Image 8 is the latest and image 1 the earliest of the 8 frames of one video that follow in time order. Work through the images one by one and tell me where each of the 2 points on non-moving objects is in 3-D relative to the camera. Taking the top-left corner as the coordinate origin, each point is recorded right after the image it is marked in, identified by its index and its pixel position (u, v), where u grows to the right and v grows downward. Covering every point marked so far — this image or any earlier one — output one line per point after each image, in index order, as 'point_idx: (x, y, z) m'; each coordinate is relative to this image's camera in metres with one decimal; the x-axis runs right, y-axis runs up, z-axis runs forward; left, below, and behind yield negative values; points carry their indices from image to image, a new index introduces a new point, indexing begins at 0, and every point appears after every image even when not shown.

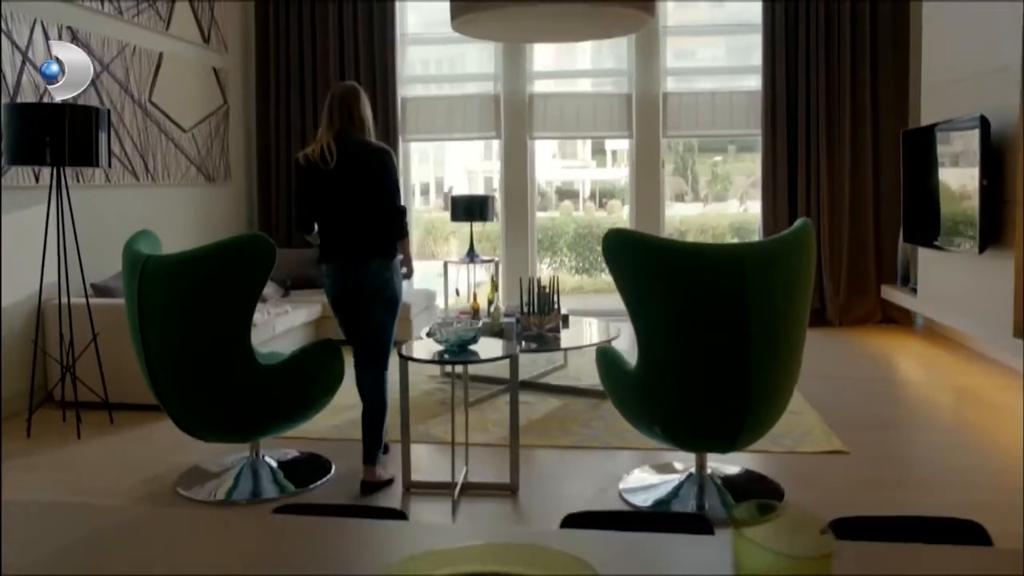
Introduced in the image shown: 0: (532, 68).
0: (+0.1, +1.8, +7.1) m
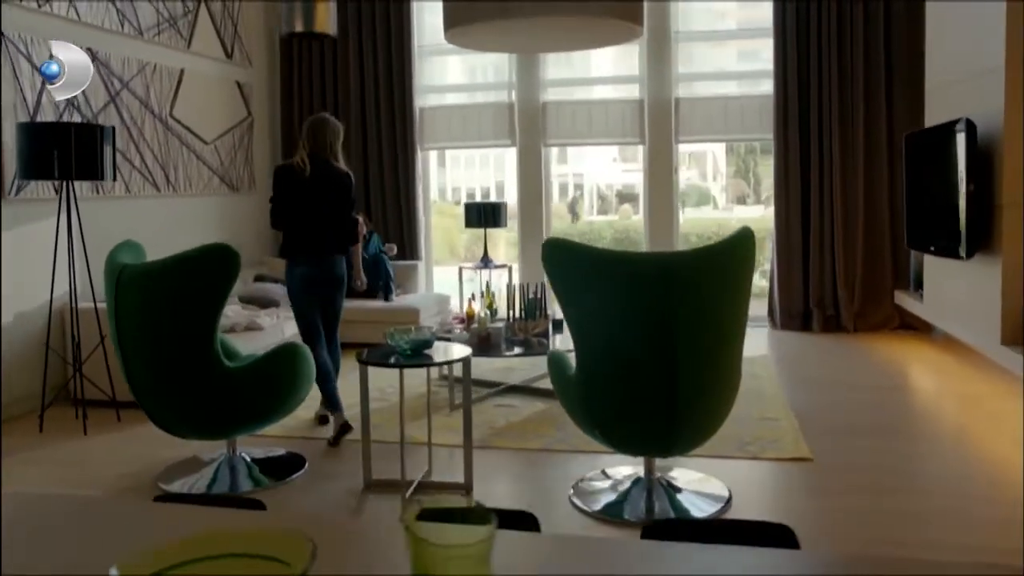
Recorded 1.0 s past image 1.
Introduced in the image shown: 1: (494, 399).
0: (+0.3, +1.8, +7.2) m
1: (-0.1, -0.6, +4.6) m
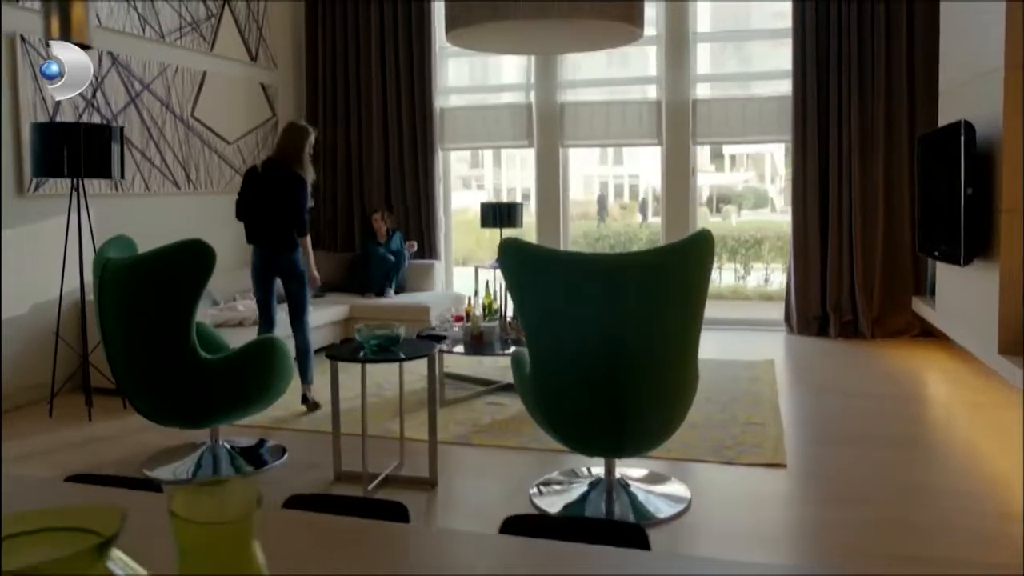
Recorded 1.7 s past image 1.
0: (+0.4, +1.8, +7.2) m
1: (-0.1, -0.6, +4.7) m
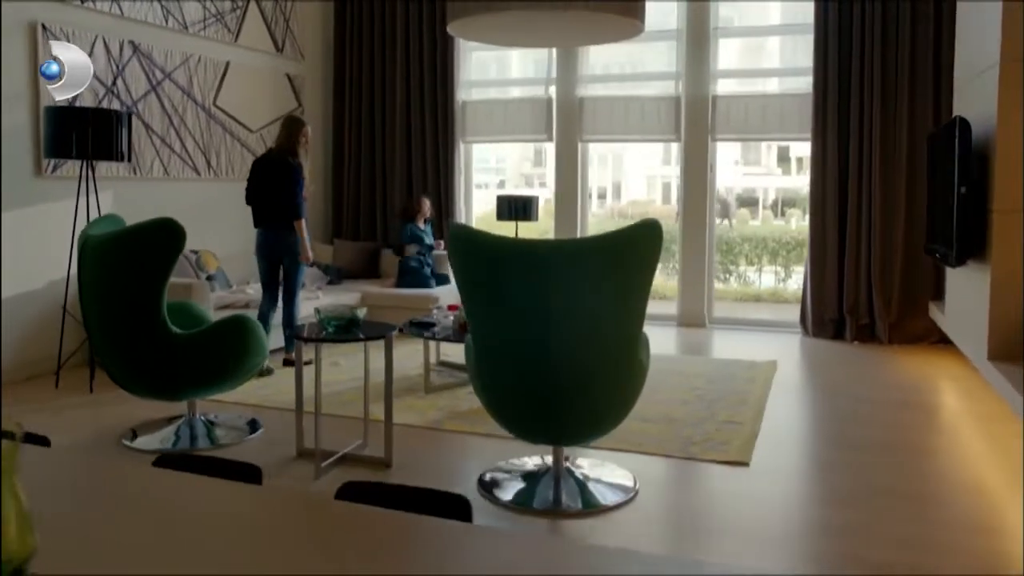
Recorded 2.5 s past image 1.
0: (+0.6, +1.8, +7.2) m
1: (-0.2, -0.5, +4.7) m
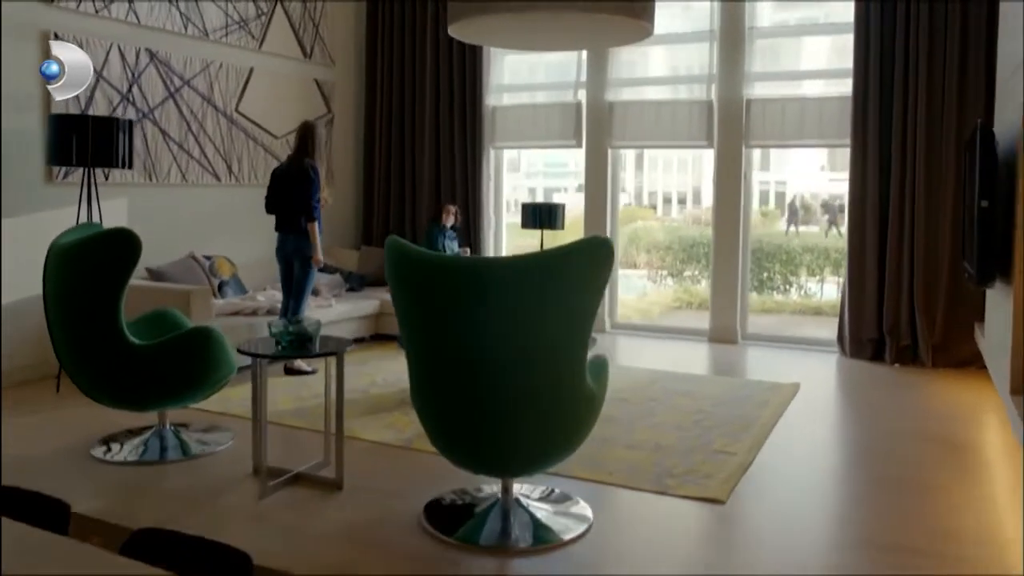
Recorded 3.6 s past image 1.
0: (+0.9, +1.7, +6.9) m
1: (-0.3, -0.6, +4.6) m
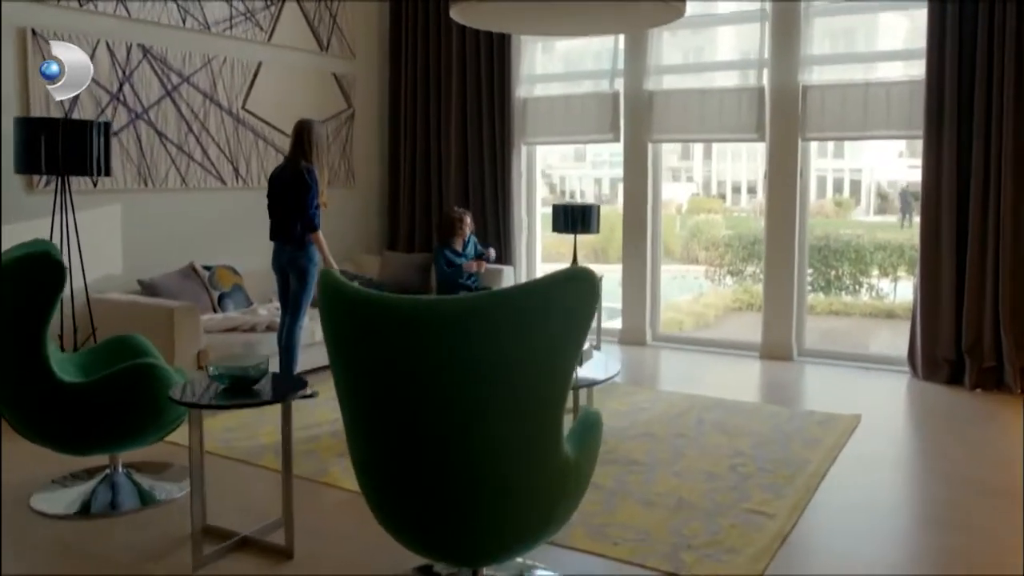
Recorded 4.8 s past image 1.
0: (+1.1, +1.7, +6.3) m
1: (-0.2, -0.7, +4.0) m
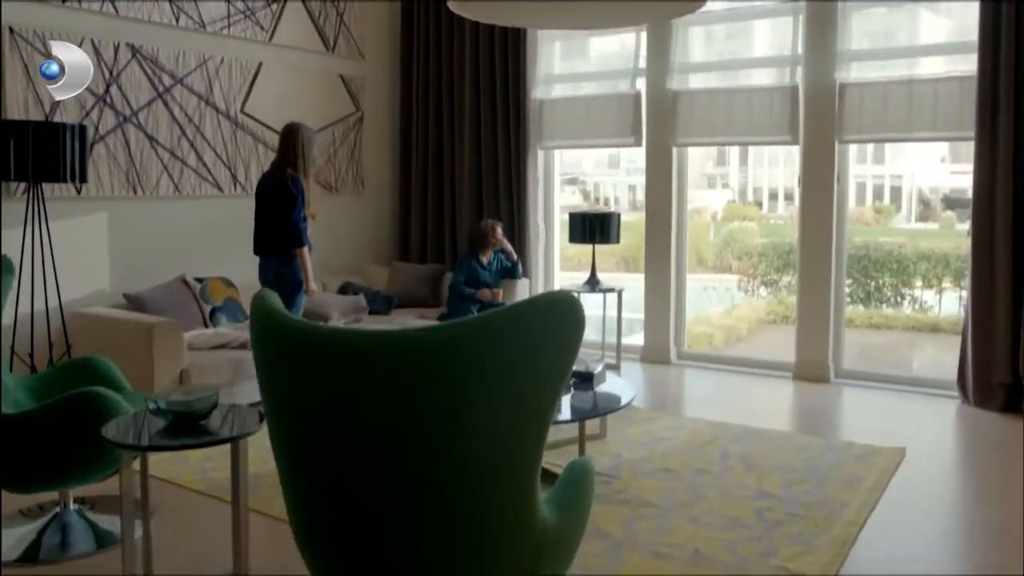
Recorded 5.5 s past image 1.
0: (+1.2, +1.6, +5.9) m
1: (-0.2, -0.8, +3.6) m
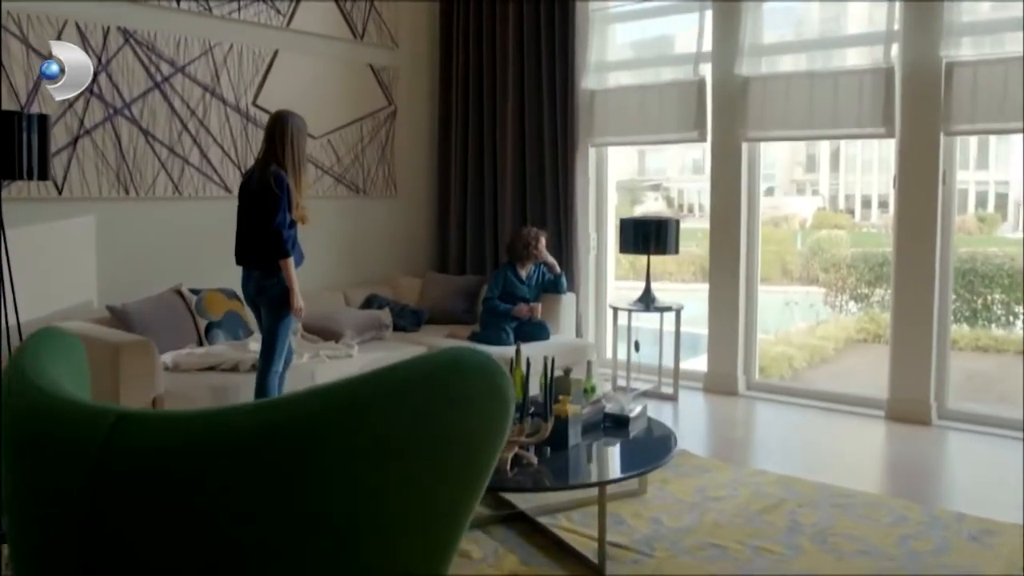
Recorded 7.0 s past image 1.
0: (+1.4, +1.5, +5.0) m
1: (-0.2, -0.9, +2.9) m
